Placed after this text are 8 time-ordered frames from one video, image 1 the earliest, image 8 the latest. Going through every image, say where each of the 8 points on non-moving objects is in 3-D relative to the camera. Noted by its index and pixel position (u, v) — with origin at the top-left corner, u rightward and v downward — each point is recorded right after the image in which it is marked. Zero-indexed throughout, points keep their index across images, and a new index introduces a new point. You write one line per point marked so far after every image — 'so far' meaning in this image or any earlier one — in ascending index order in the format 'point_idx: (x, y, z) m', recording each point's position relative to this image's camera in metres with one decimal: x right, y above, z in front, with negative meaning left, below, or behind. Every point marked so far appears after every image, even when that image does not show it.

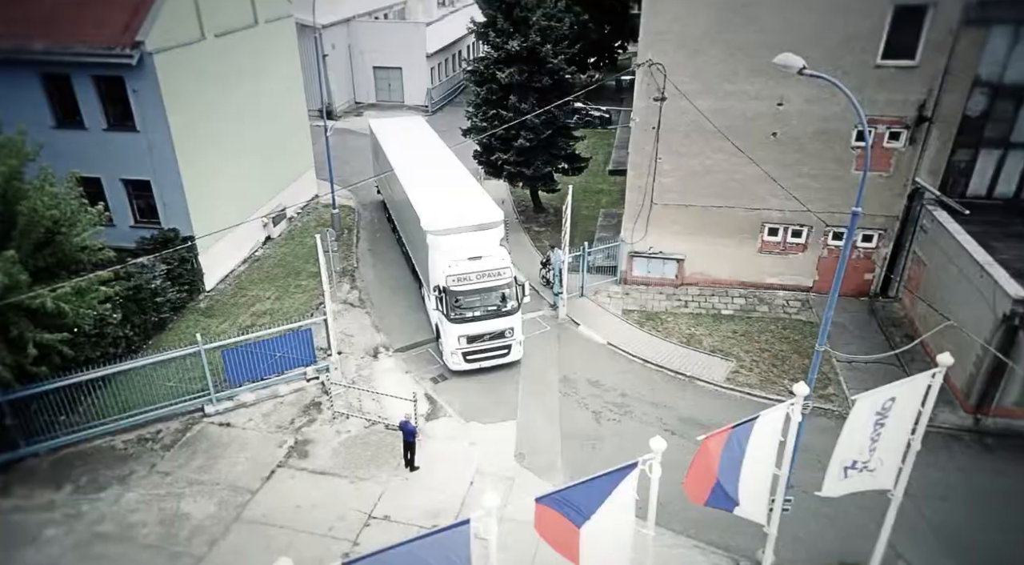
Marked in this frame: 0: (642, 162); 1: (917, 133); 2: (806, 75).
0: (+4.0, +3.7, +19.9) m
1: (+11.3, +4.2, +17.8) m
2: (+3.9, +2.7, +8.4) m
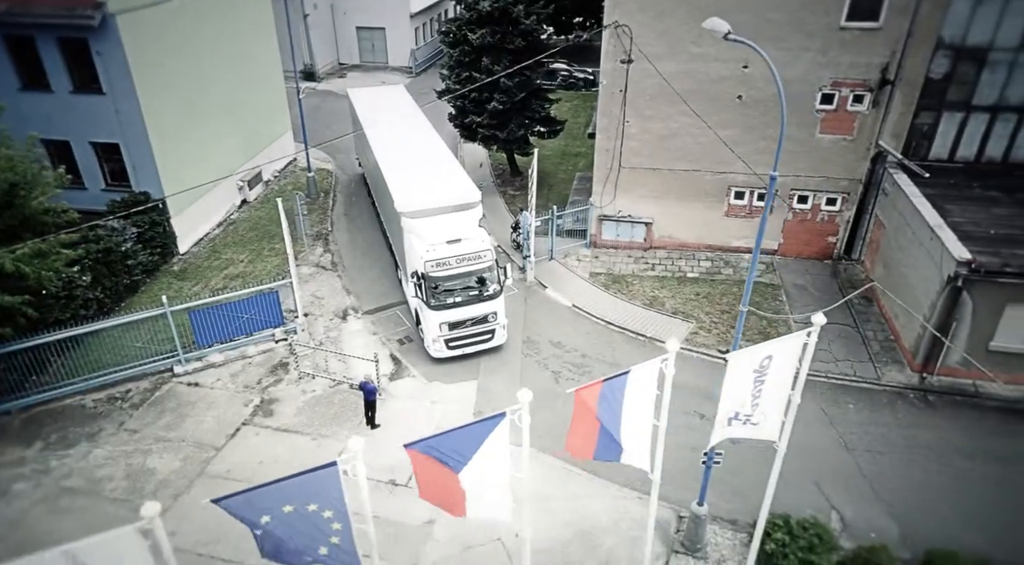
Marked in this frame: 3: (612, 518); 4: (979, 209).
0: (+3.0, +4.9, +19.9) m
1: (+10.3, +5.2, +17.8) m
2: (+2.9, +3.3, +8.5) m
3: (+2.0, -4.6, +12.3) m
4: (+11.8, +1.9, +16.2) m
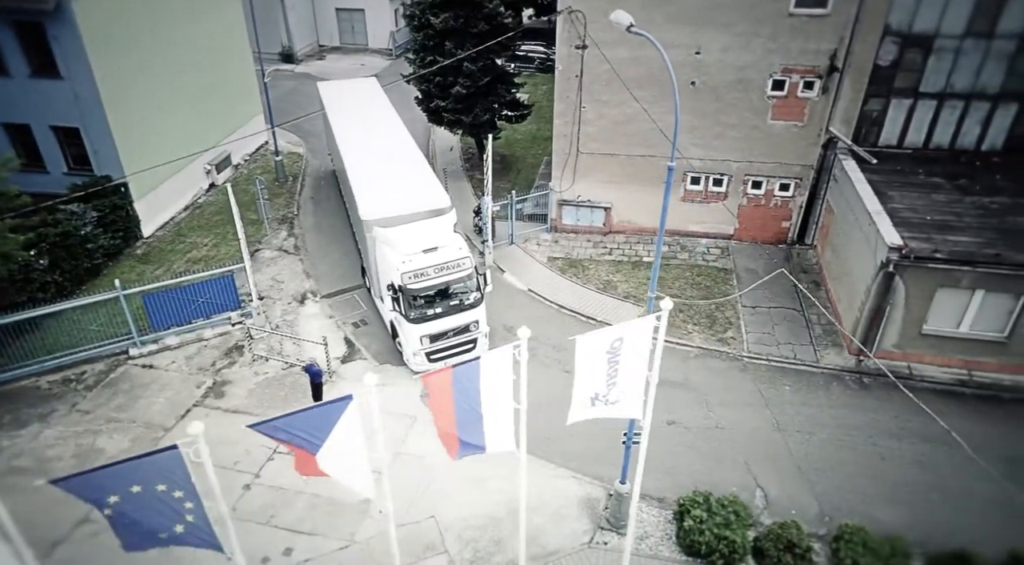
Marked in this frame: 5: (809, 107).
0: (+1.7, +5.4, +20.1) m
1: (+8.9, +5.6, +18.0) m
2: (+1.7, +3.5, +8.7) m
3: (+0.7, -4.3, +12.7) m
4: (+10.5, +2.3, +16.5) m
5: (+8.6, +5.1, +18.5) m
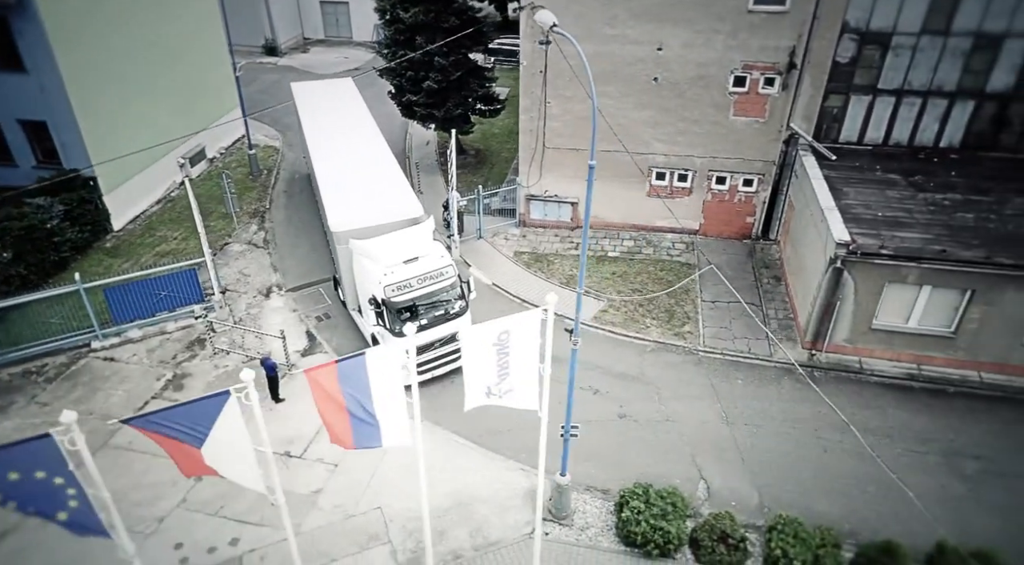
0: (+0.6, +5.5, +20.2) m
1: (+7.9, +5.8, +18.2) m
2: (+0.6, +3.5, +8.9) m
3: (-0.4, -4.1, +12.9) m
4: (+9.5, +2.4, +16.7) m
5: (+7.5, +5.2, +18.6) m
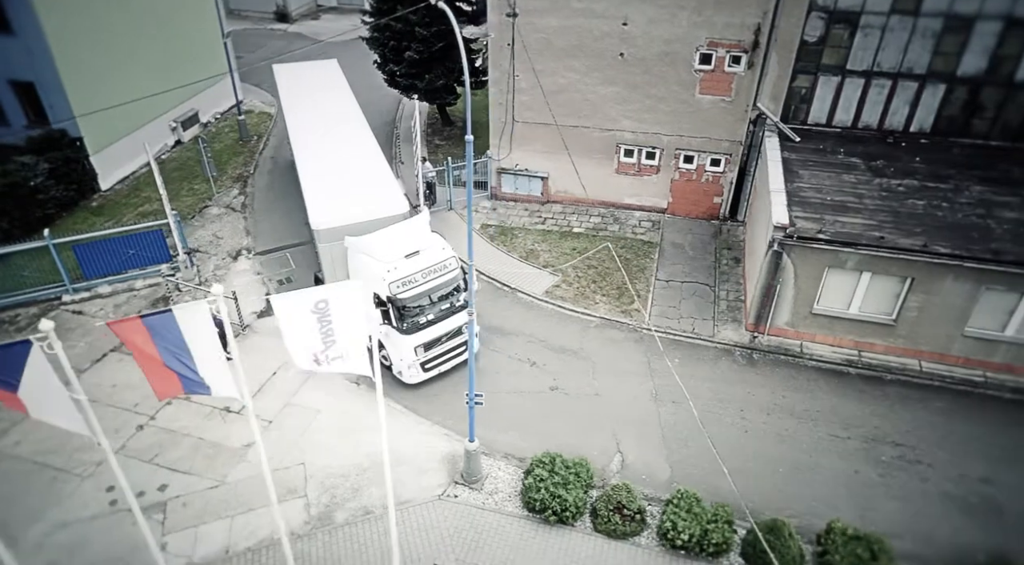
0: (-0.4, +6.4, +20.2) m
1: (+6.8, +6.3, +17.8) m
2: (-0.9, +3.9, +9.0) m
3: (-2.1, -3.5, +13.4) m
4: (+8.2, +2.8, +16.4) m
5: (+6.4, +5.7, +18.3) m
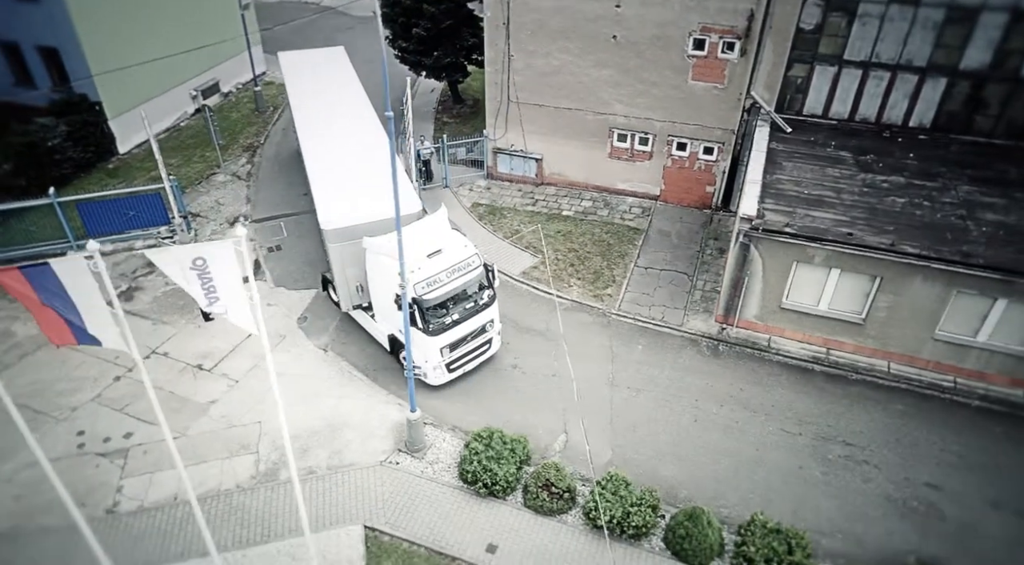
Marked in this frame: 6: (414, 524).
0: (-0.5, +7.1, +20.2) m
1: (+6.5, +6.5, +17.4) m
2: (-1.9, +4.4, +9.2) m
3: (-3.2, -2.9, +13.8) m
4: (+7.6, +2.9, +16.0) m
5: (+6.1, +6.0, +17.9) m
6: (-1.8, -4.4, +11.6) m
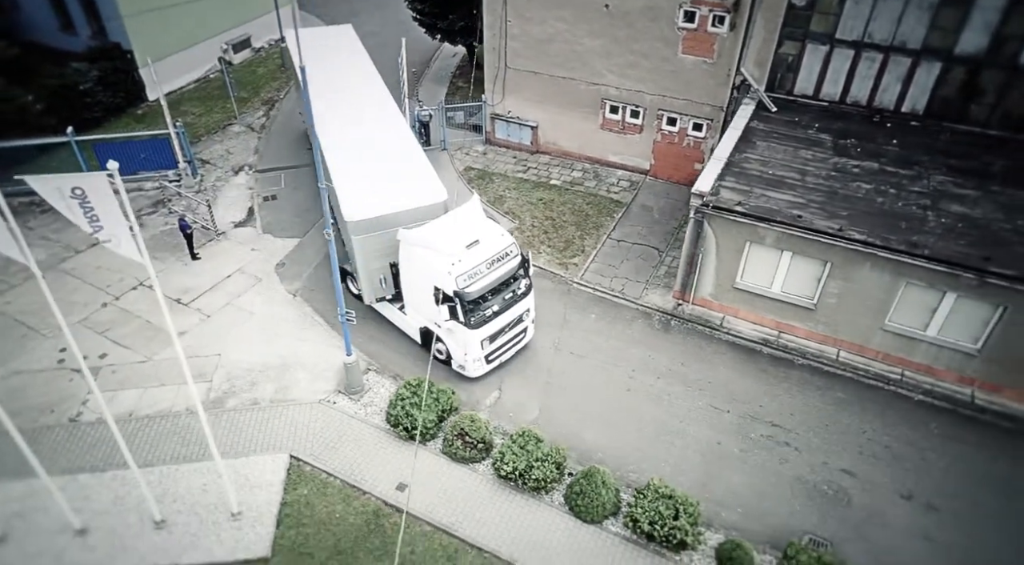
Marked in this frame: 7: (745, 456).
0: (-0.6, +8.2, +20.4) m
1: (+6.1, +7.0, +17.0) m
2: (-3.2, +5.2, +9.6) m
3: (-4.5, -1.7, +14.7) m
4: (+6.8, +3.3, +15.7) m
5: (+5.7, +6.6, +17.6) m
6: (-3.4, -3.4, +12.4) m
7: (+4.6, -3.4, +12.6) m
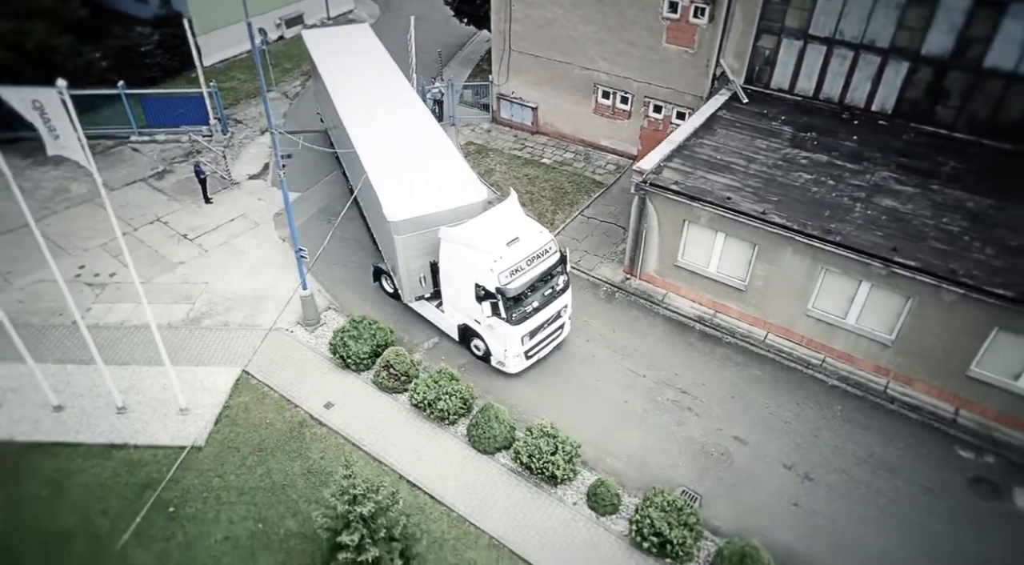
0: (-0.4, +9.3, +21.6) m
1: (+5.7, +7.5, +17.6) m
2: (-4.4, +6.5, +11.2) m
3: (-5.8, -0.3, +16.5) m
4: (+5.9, +3.7, +16.3) m
5: (+5.4, +7.1, +18.2) m
6: (-5.1, -2.1, +14.2) m
7: (+2.8, -2.8, +13.4) m
